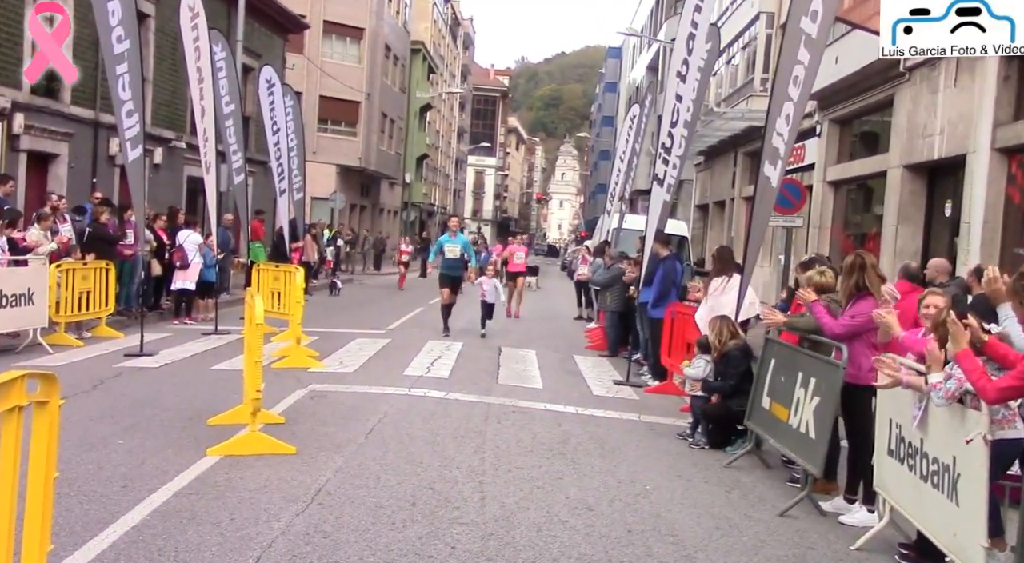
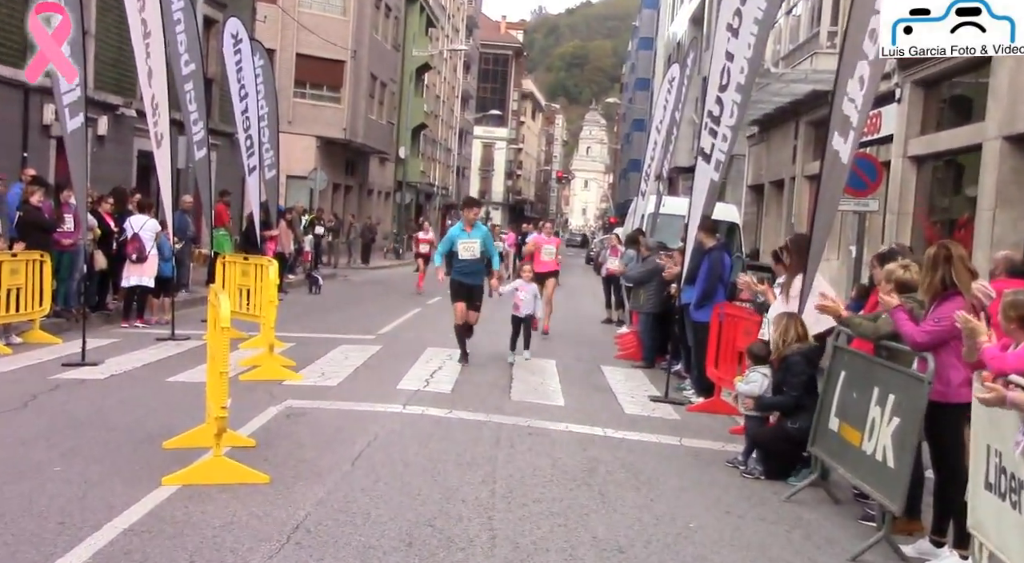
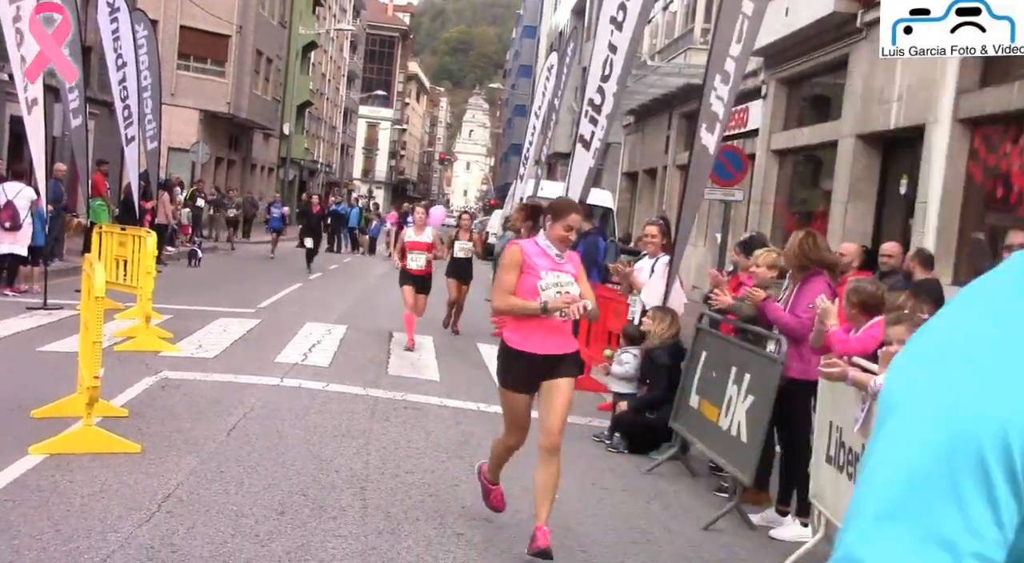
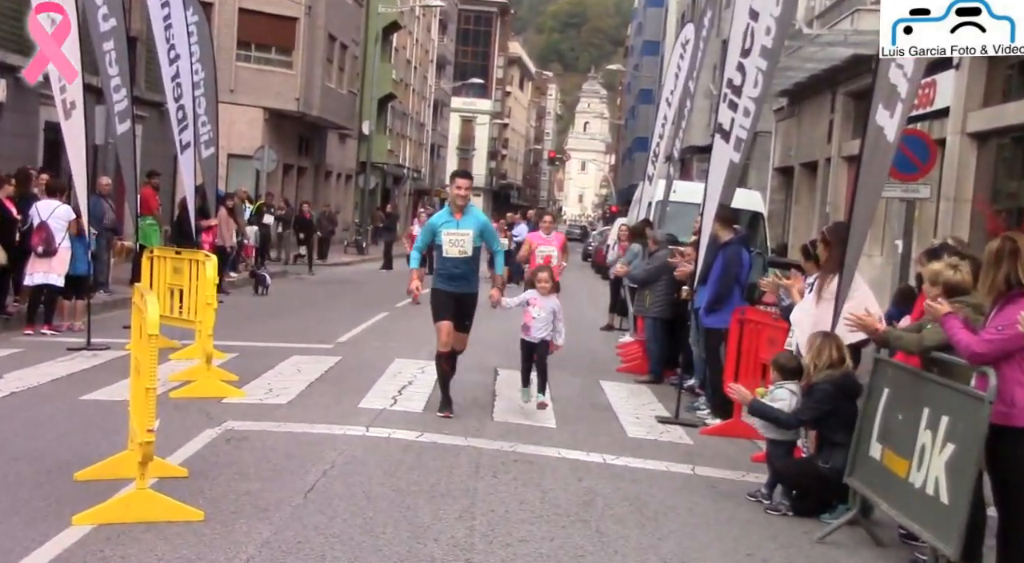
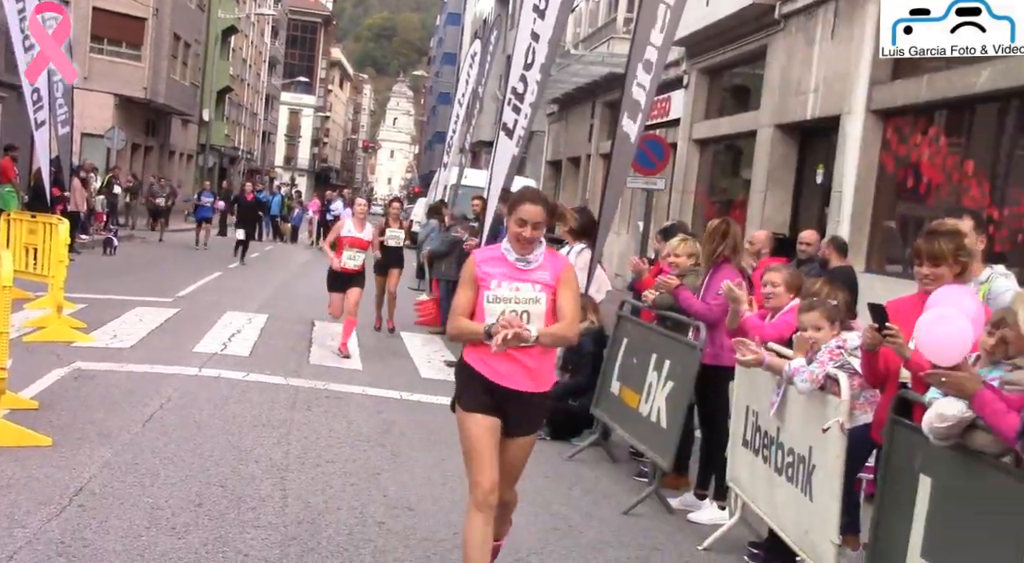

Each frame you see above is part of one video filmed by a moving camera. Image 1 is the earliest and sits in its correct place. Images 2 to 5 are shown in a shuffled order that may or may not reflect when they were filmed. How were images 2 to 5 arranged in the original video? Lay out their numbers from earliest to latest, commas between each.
2, 4, 3, 5
